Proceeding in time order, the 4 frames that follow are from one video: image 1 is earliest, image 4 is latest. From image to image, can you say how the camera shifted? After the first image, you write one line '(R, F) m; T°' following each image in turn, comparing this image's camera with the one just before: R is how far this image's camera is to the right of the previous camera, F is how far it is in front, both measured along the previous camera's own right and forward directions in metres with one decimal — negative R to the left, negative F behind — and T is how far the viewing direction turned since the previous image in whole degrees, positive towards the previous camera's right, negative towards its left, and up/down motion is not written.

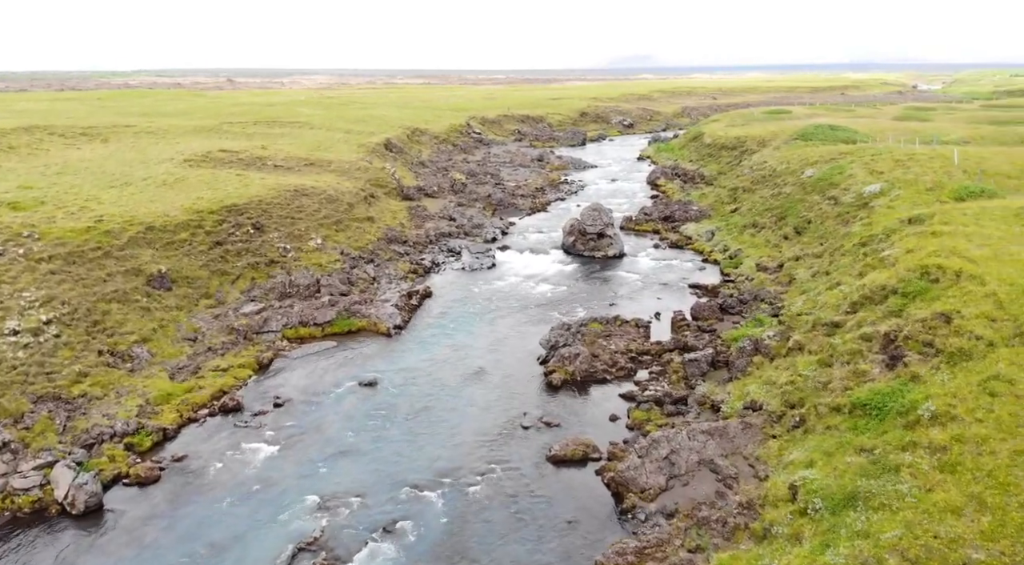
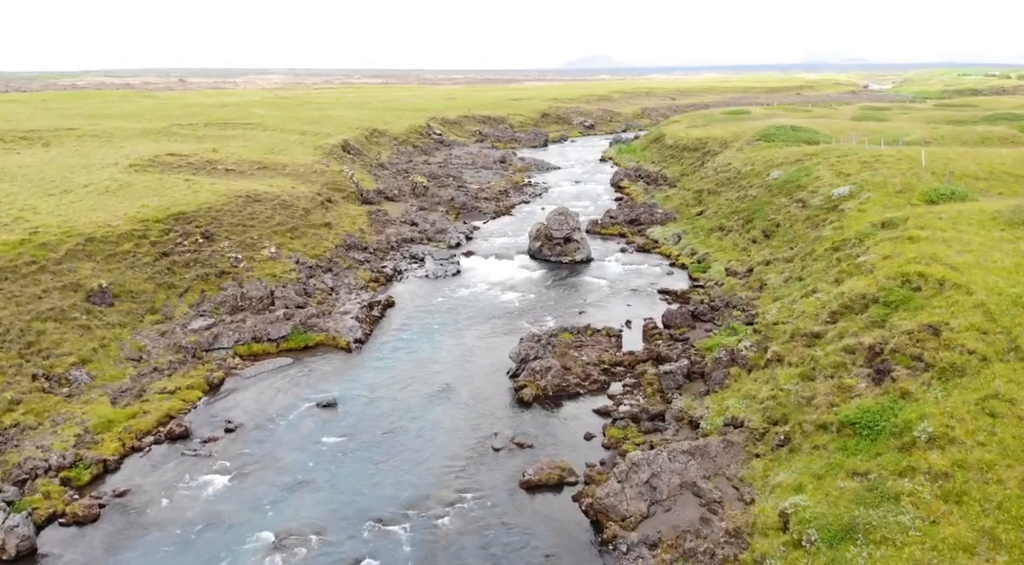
(-0.3, +2.1) m; +3°
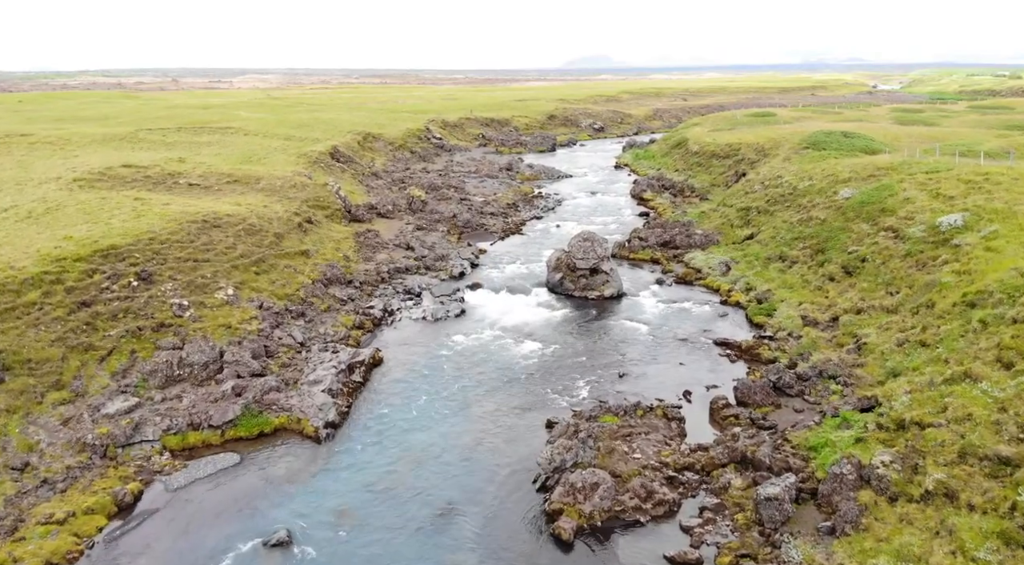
(-1.2, +12.5) m; 0°
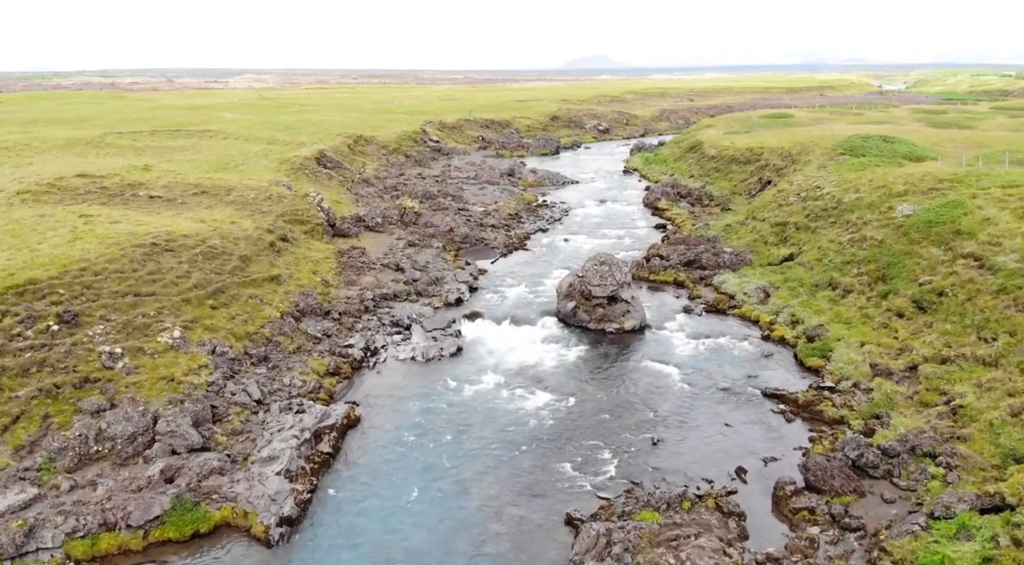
(-0.3, +8.4) m; 0°
